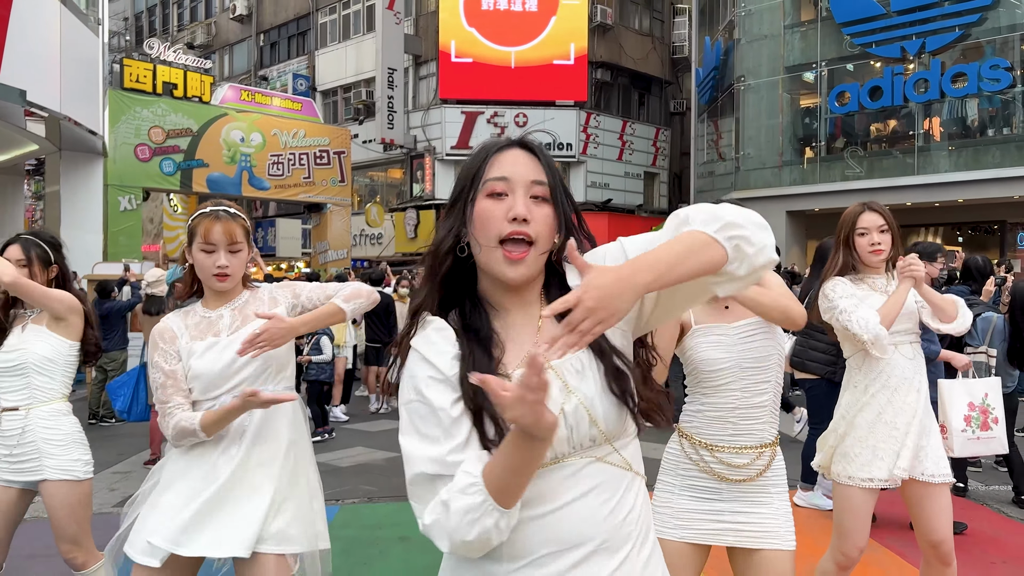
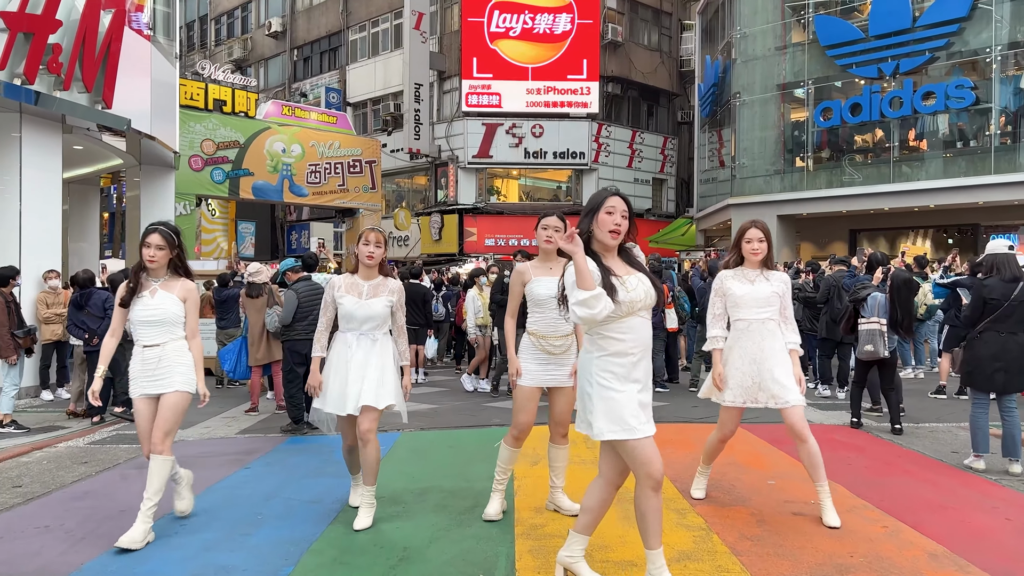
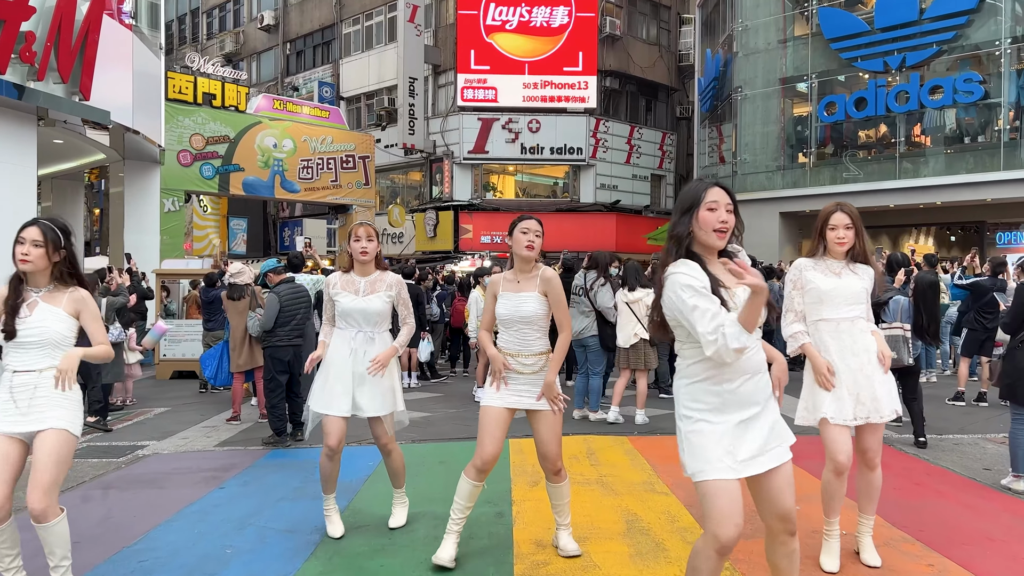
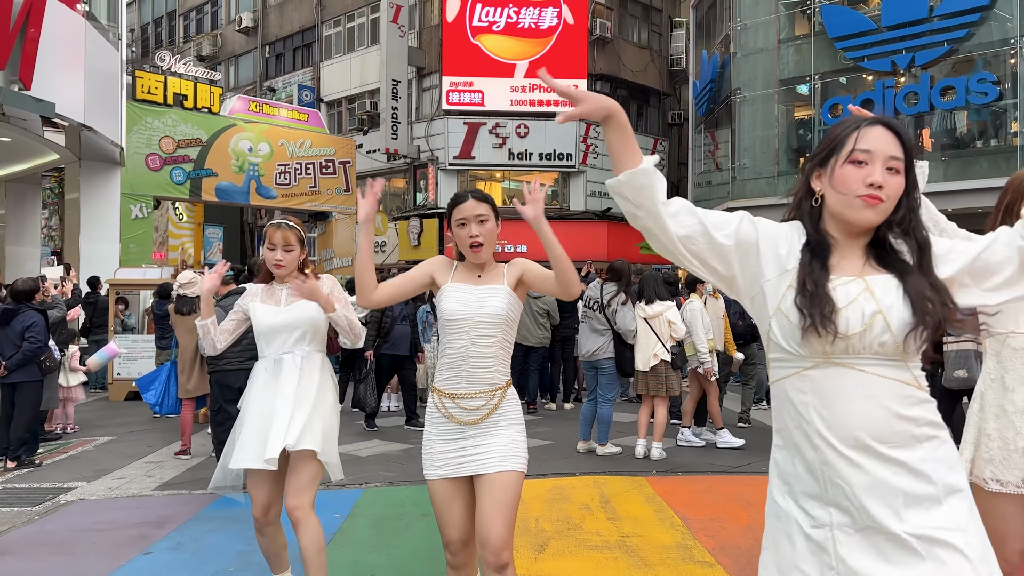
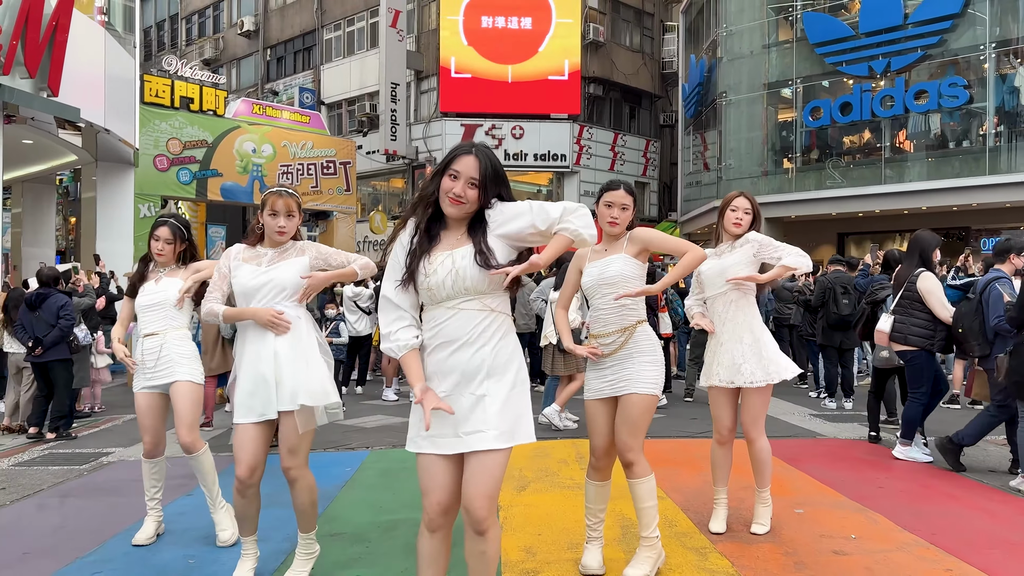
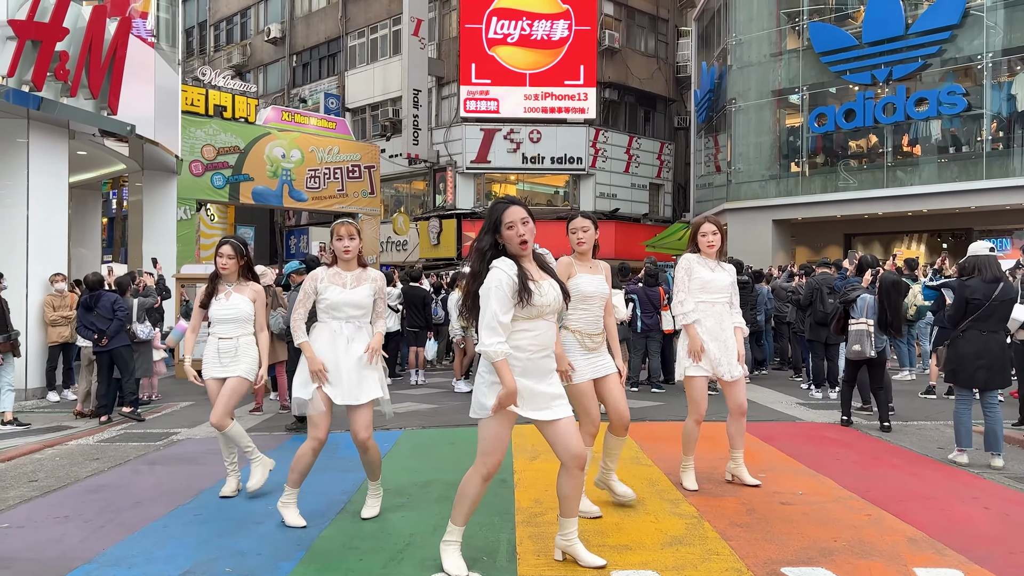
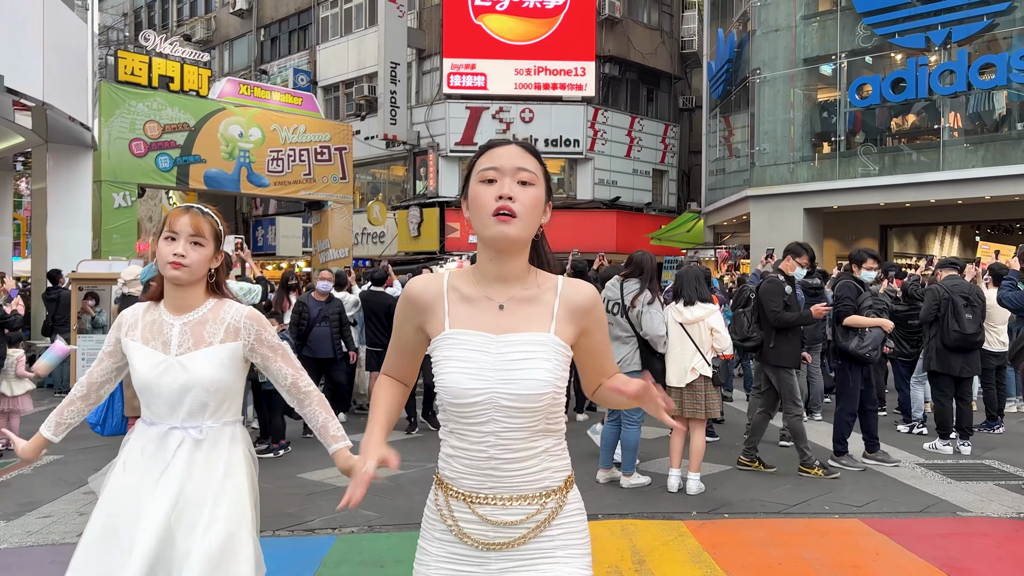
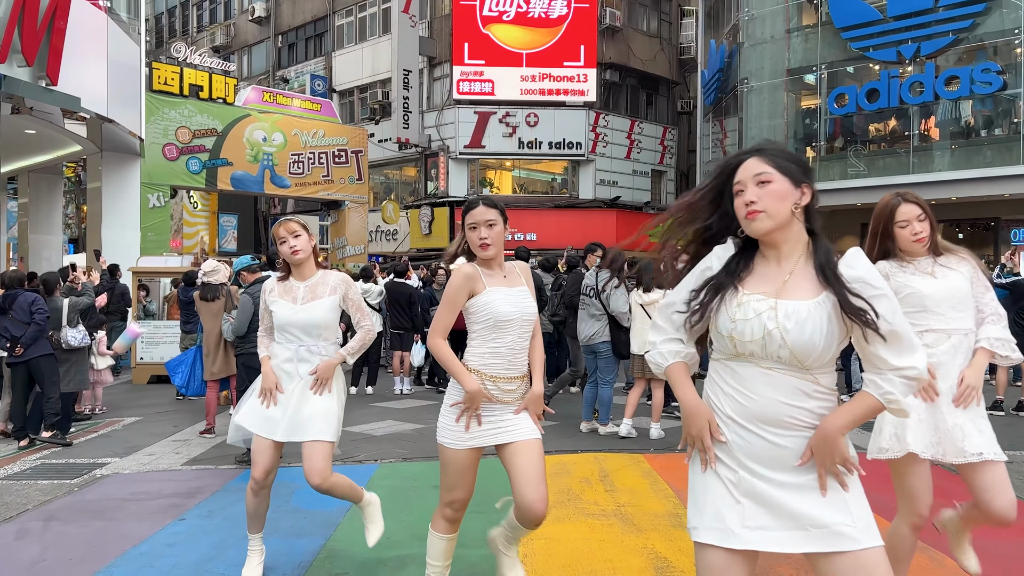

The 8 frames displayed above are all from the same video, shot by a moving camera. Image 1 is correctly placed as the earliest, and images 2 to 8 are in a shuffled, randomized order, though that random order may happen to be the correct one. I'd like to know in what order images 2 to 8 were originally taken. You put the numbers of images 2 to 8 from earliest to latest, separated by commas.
5, 6, 2, 3, 8, 7, 4
